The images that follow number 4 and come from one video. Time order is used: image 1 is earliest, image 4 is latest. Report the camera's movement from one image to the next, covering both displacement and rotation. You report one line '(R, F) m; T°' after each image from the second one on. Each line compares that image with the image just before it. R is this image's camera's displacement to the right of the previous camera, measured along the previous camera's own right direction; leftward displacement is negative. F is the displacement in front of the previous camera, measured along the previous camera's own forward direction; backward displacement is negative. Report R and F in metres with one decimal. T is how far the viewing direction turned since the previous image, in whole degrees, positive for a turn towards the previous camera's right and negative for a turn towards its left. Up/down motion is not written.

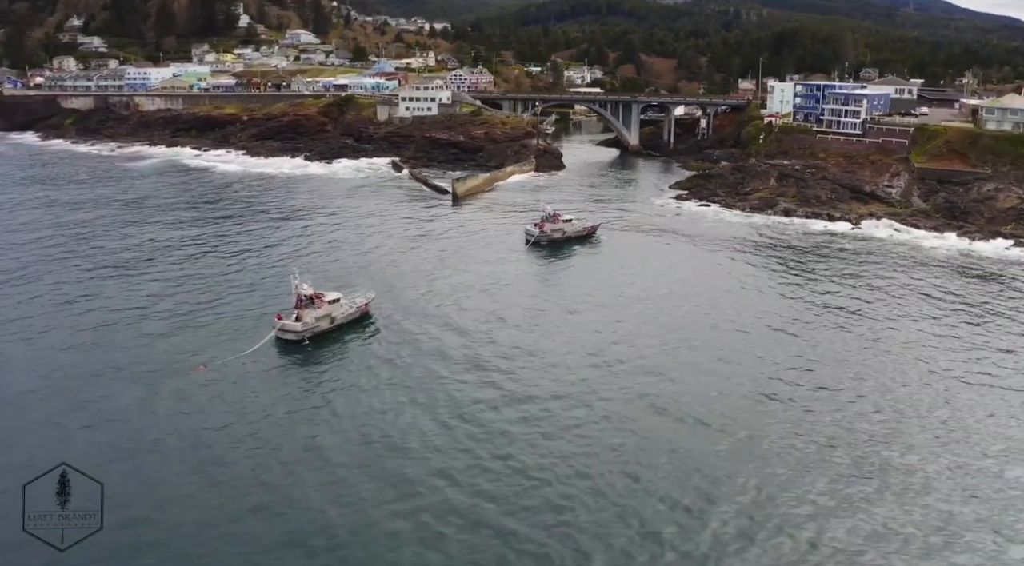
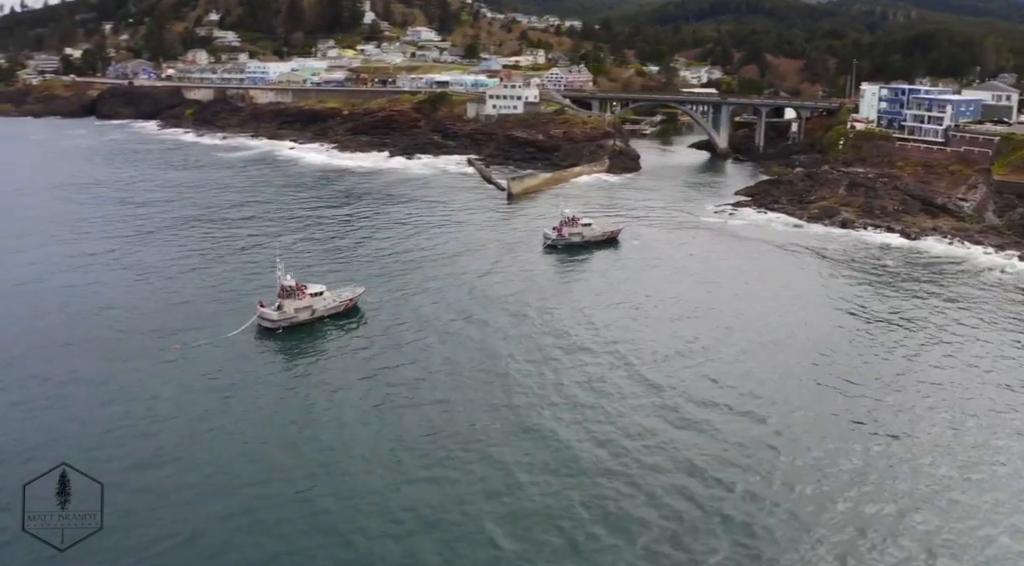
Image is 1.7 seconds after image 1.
(+3.5, +0.6) m; -7°
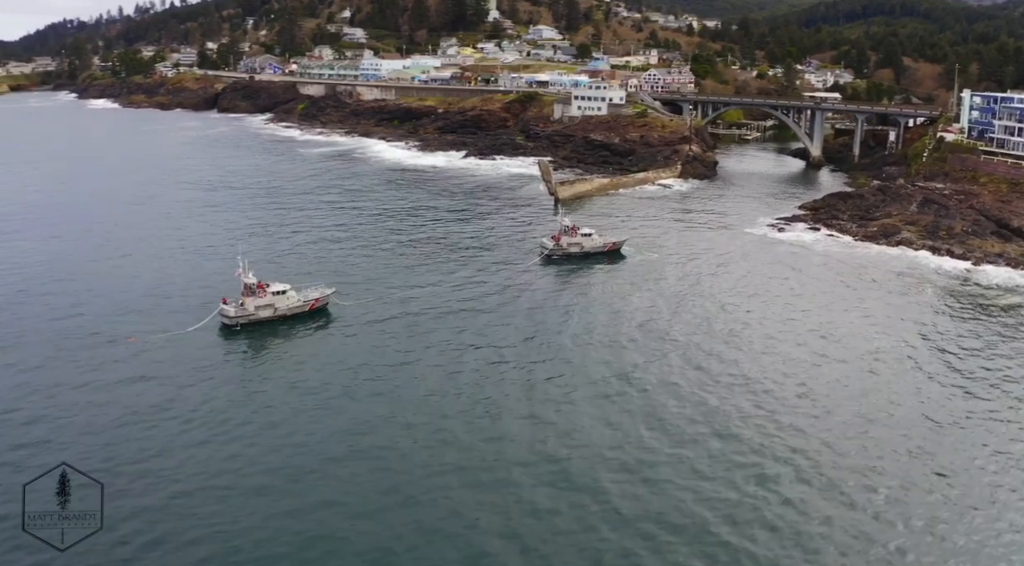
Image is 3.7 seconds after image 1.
(+4.1, +1.6) m; -7°
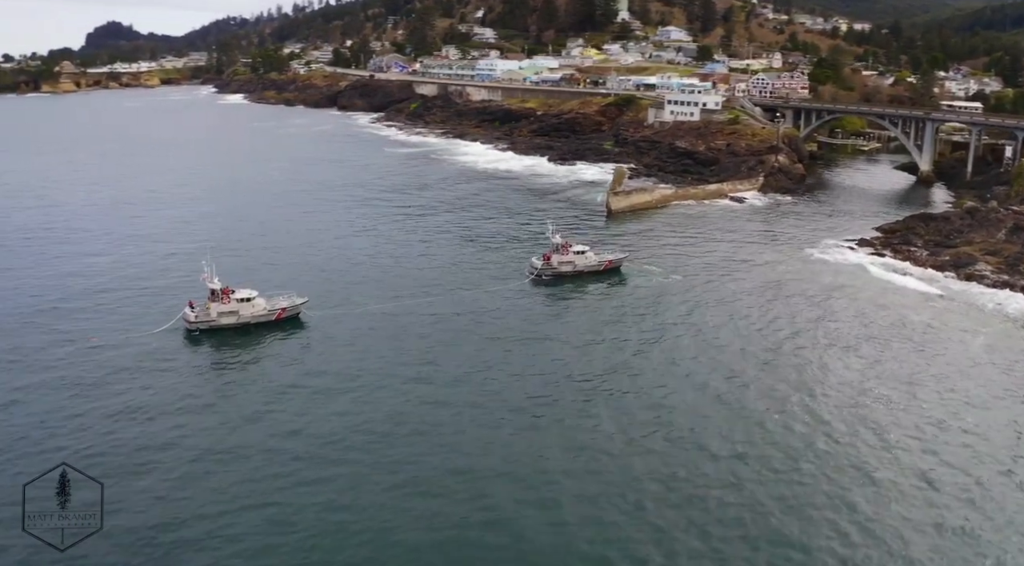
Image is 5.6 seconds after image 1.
(+4.2, +2.2) m; -8°
